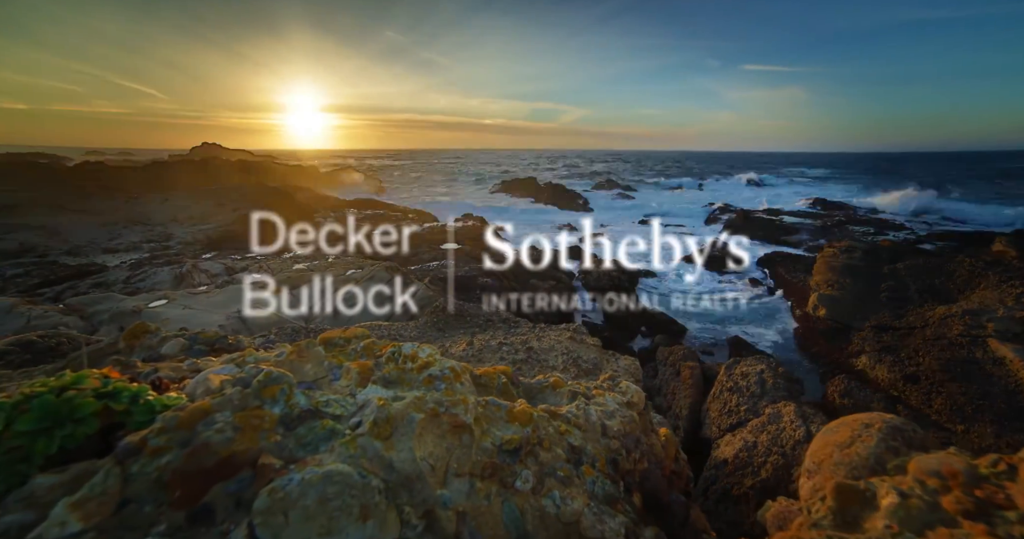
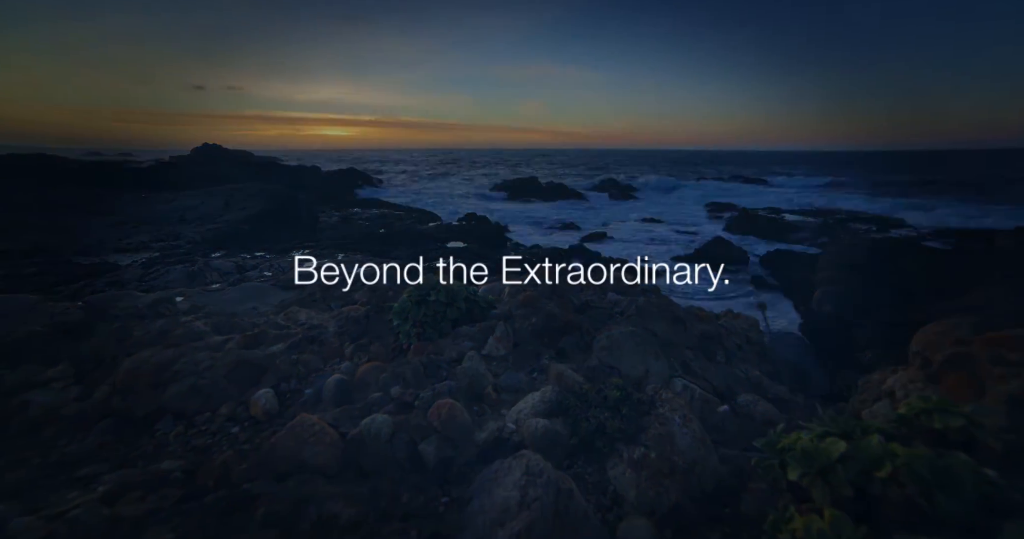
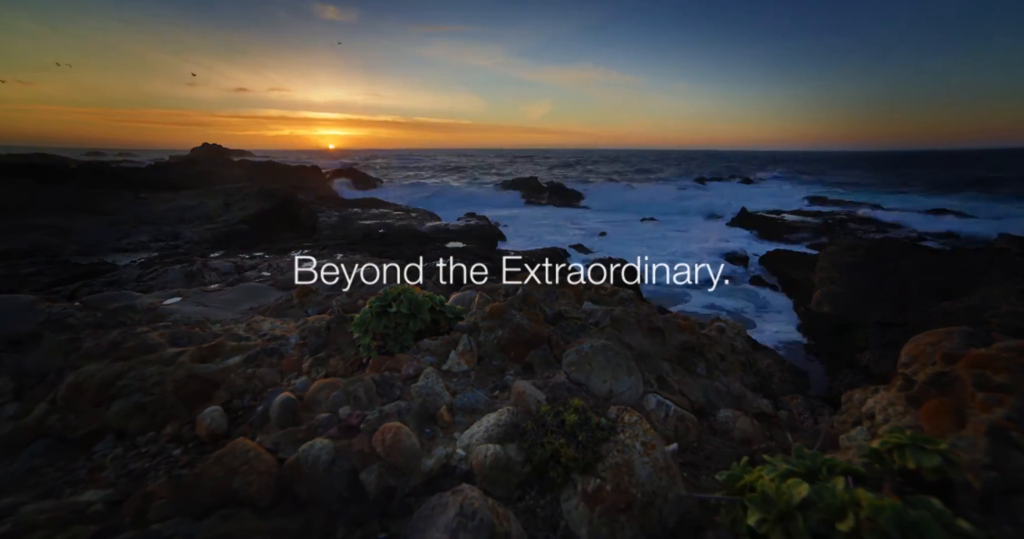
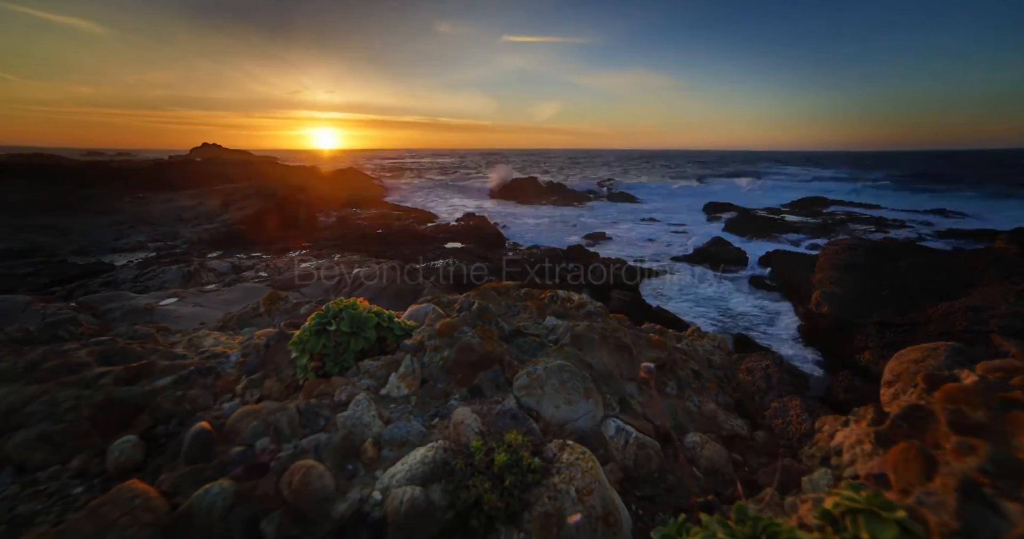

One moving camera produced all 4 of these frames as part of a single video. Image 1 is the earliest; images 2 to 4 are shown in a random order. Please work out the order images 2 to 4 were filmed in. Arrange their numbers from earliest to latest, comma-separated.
4, 3, 2
